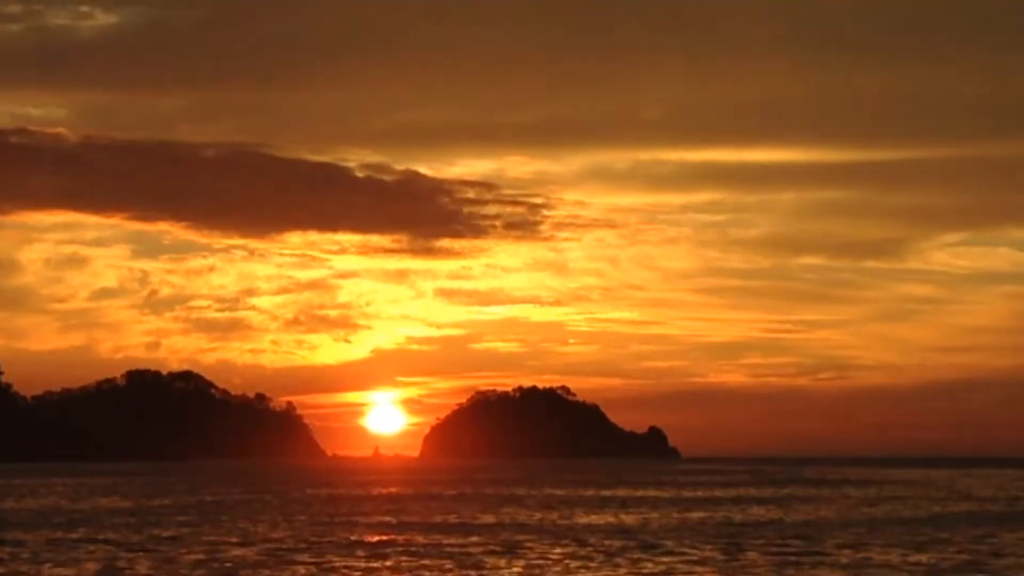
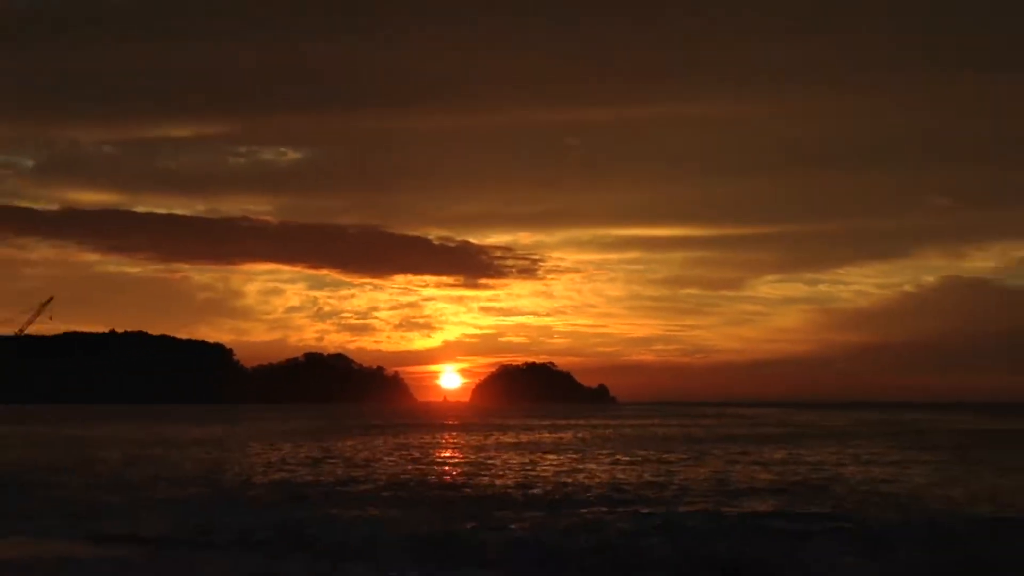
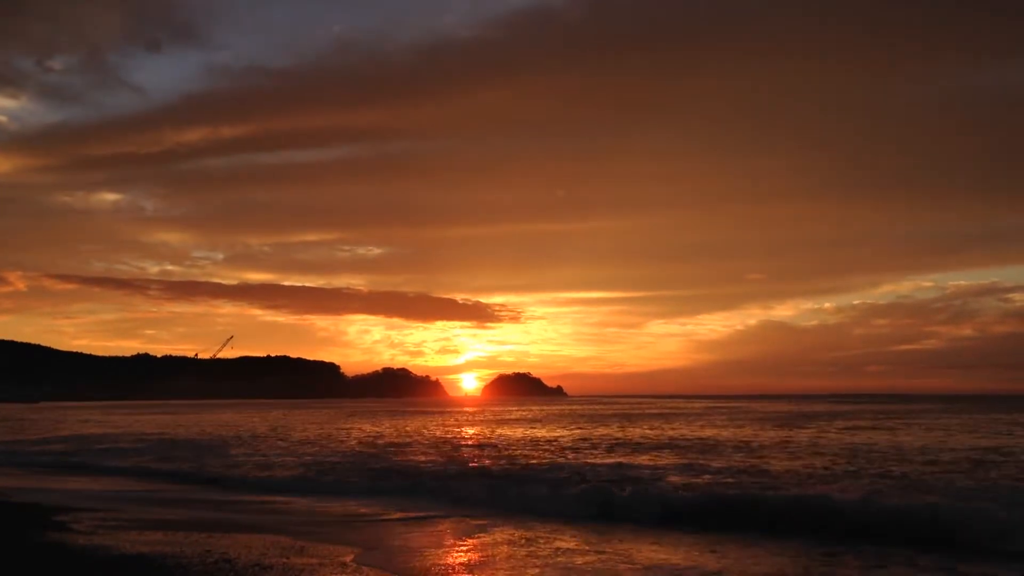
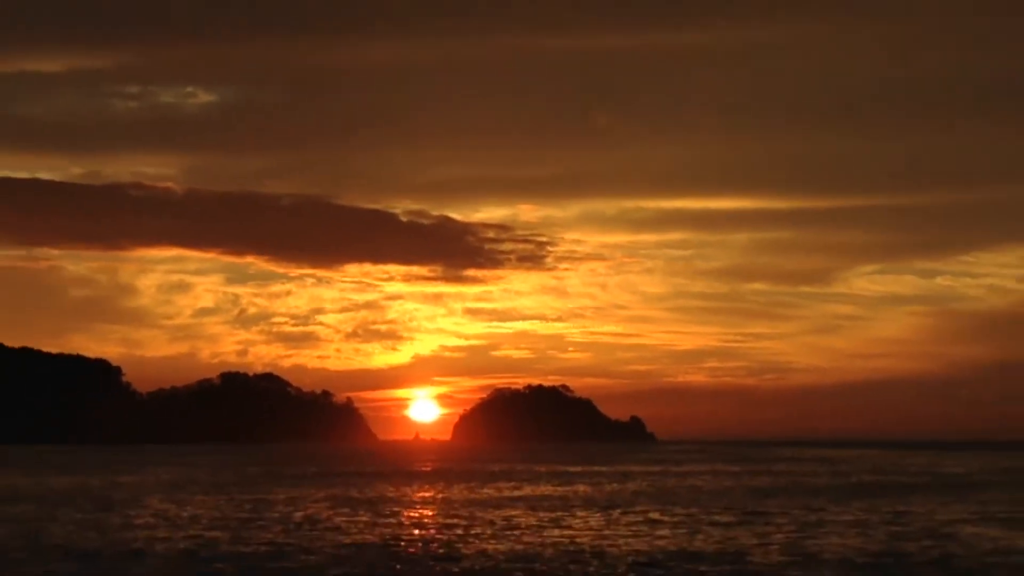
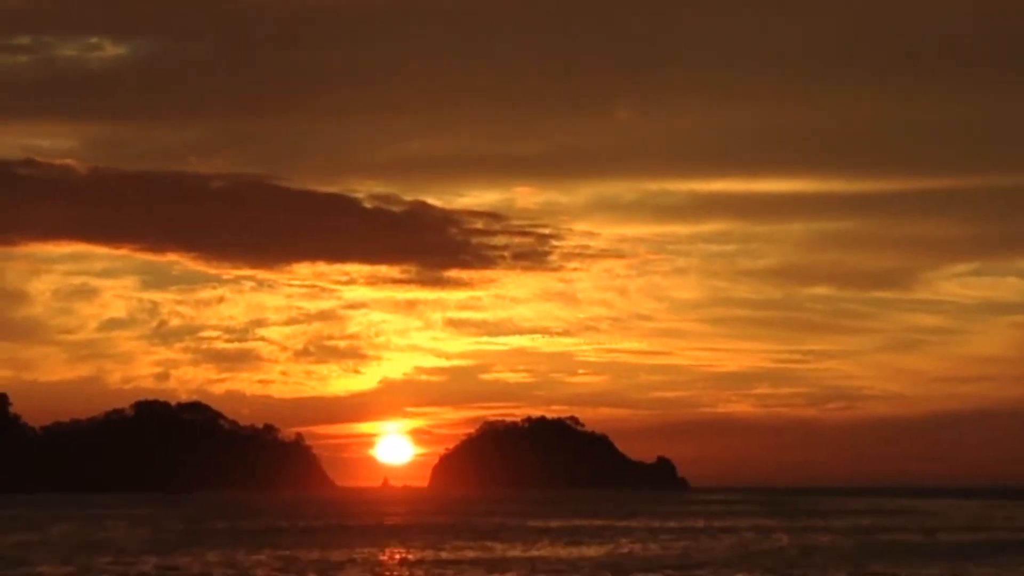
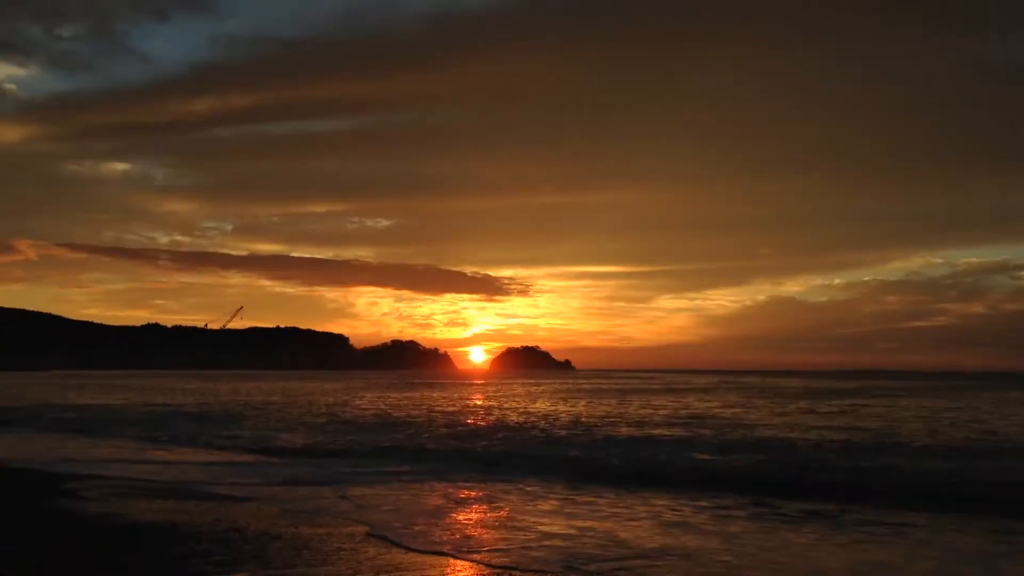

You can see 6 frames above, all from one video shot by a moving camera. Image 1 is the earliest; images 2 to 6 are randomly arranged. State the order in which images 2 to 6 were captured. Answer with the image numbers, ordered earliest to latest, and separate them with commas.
5, 4, 2, 6, 3
